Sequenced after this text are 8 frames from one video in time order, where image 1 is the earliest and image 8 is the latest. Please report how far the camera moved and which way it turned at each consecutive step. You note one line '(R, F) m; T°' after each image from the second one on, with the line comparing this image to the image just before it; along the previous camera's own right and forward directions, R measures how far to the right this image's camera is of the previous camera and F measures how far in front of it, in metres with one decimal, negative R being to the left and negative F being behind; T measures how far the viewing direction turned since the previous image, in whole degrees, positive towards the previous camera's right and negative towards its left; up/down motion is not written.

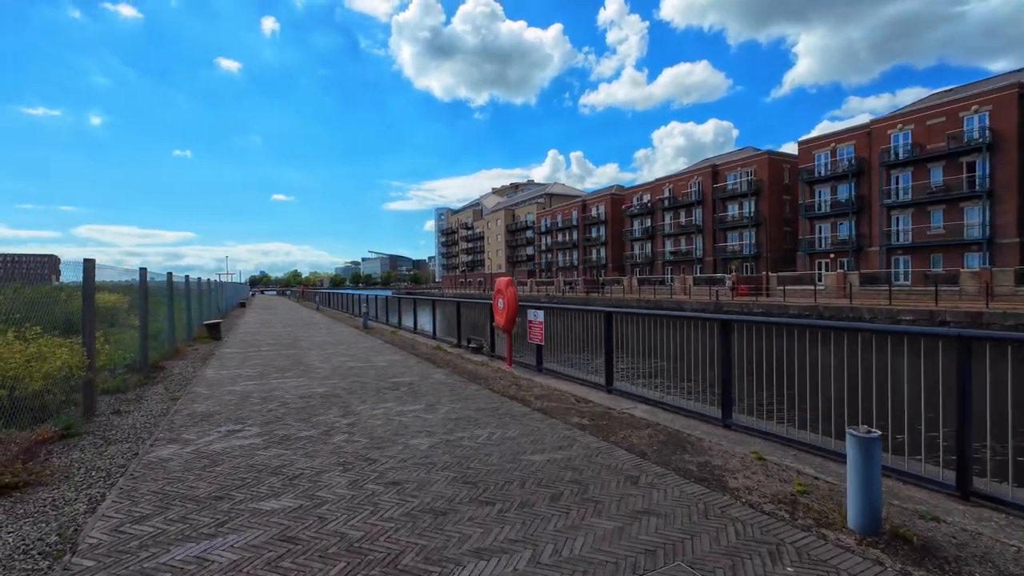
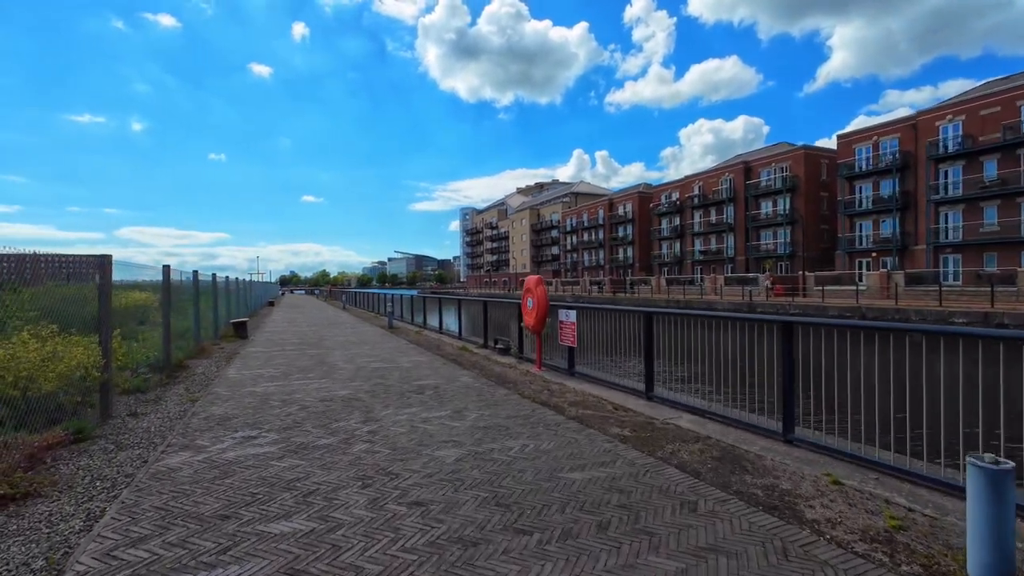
(-0.1, +0.5) m; -3°
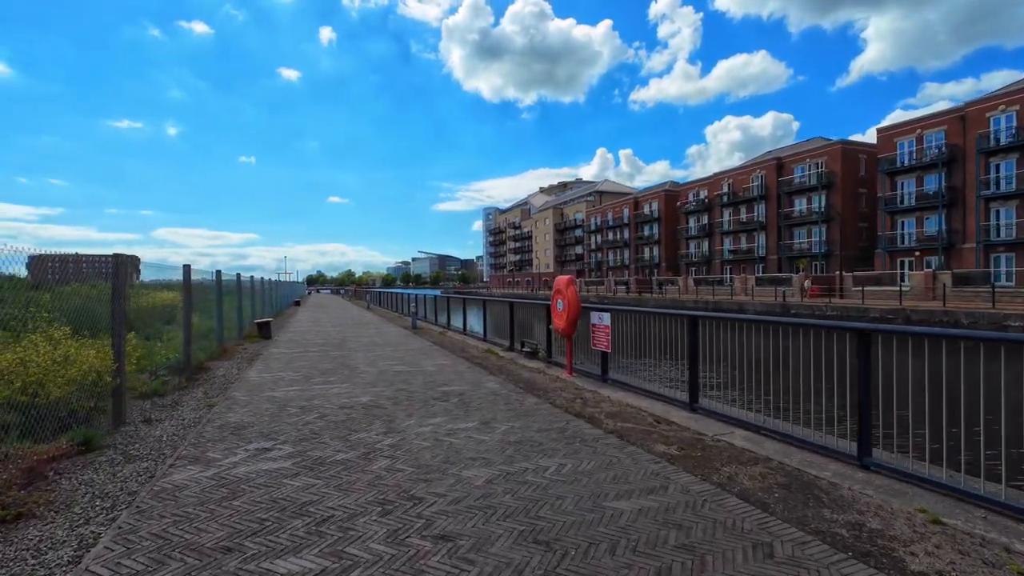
(-0.1, +0.5) m; -3°
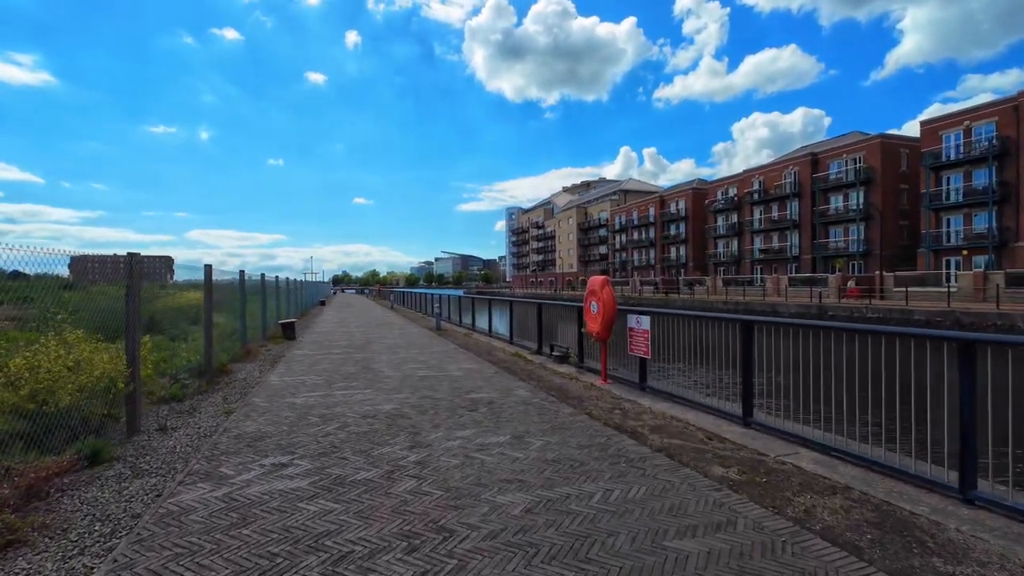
(-0.1, +0.5) m; -3°
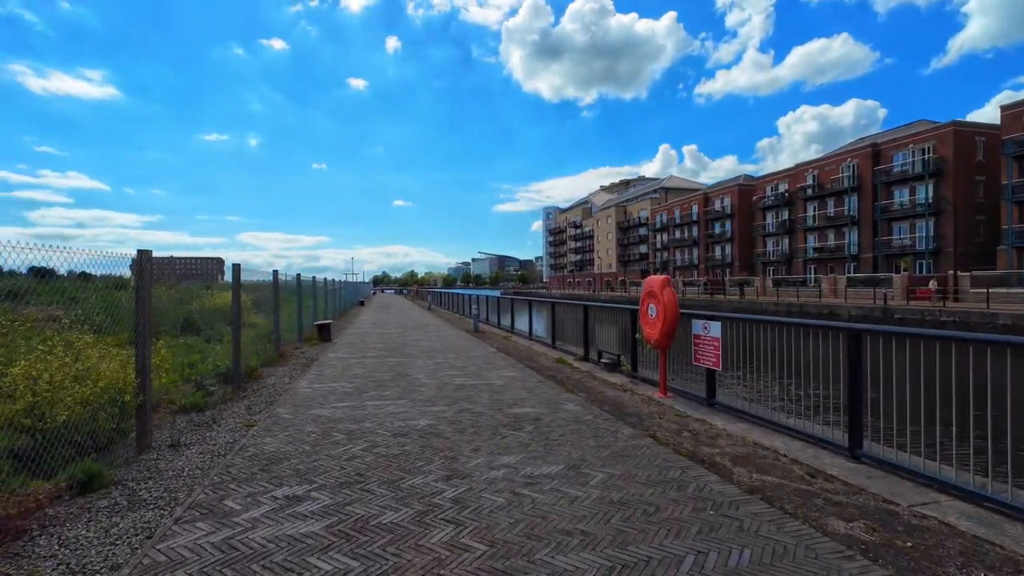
(-0.2, +0.8) m; -4°
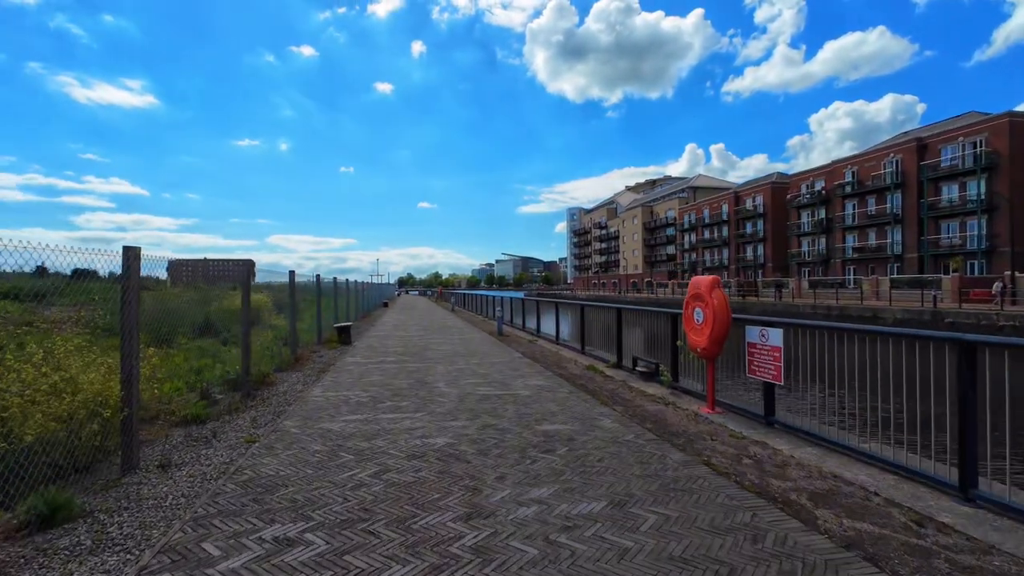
(-0.1, +0.7) m; -3°
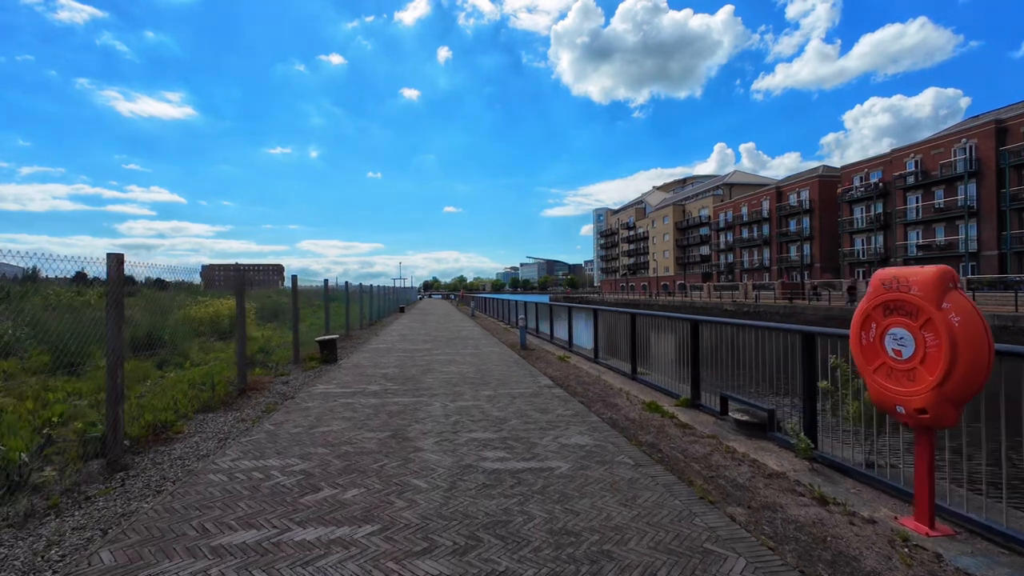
(0.0, +3.0) m; -3°
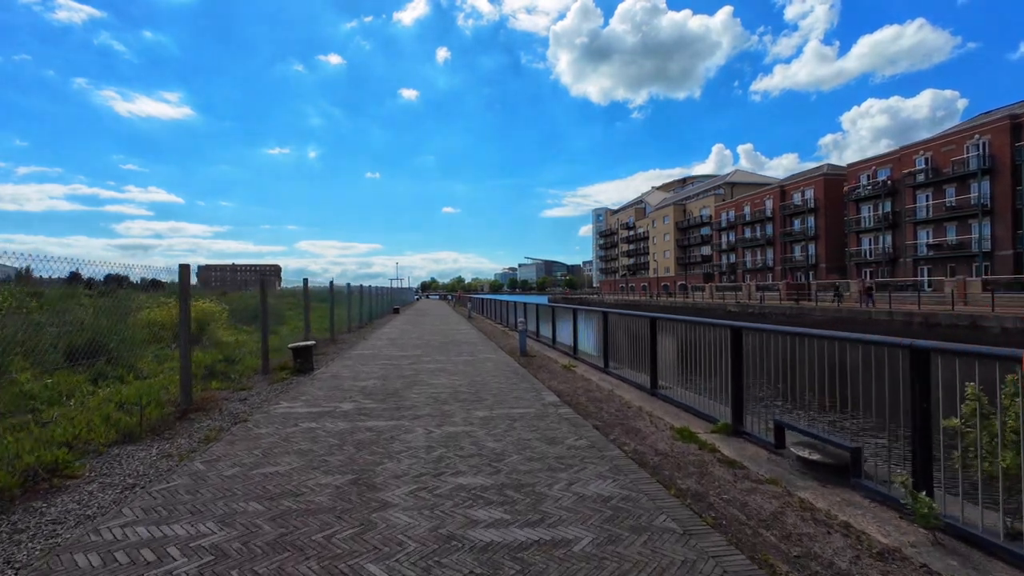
(0.0, +1.3) m; 0°
